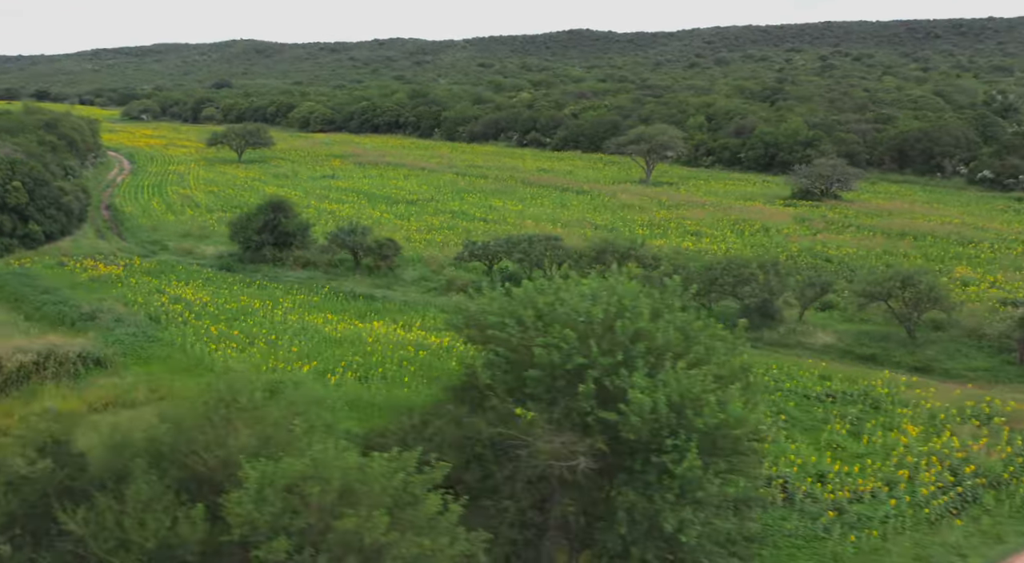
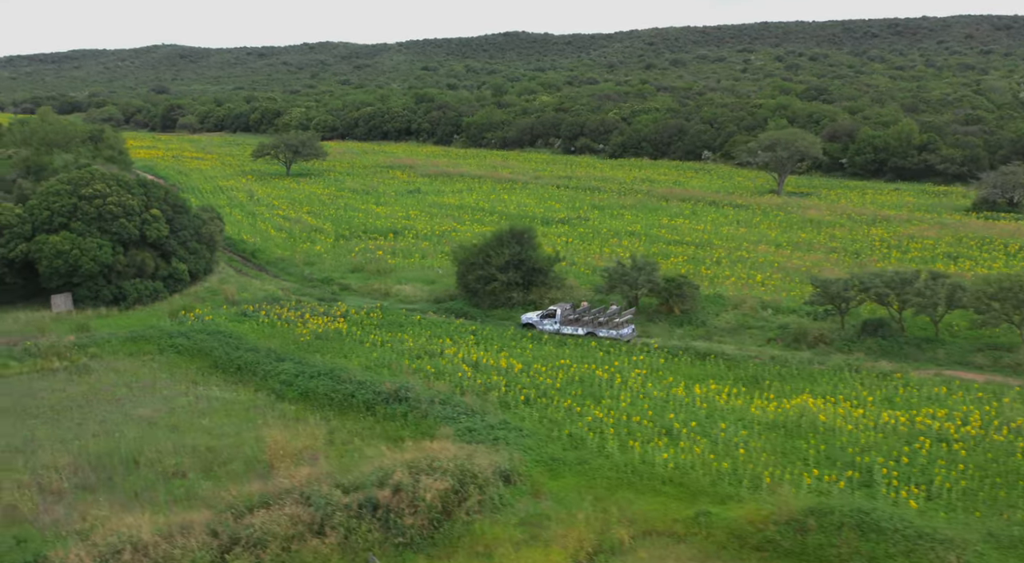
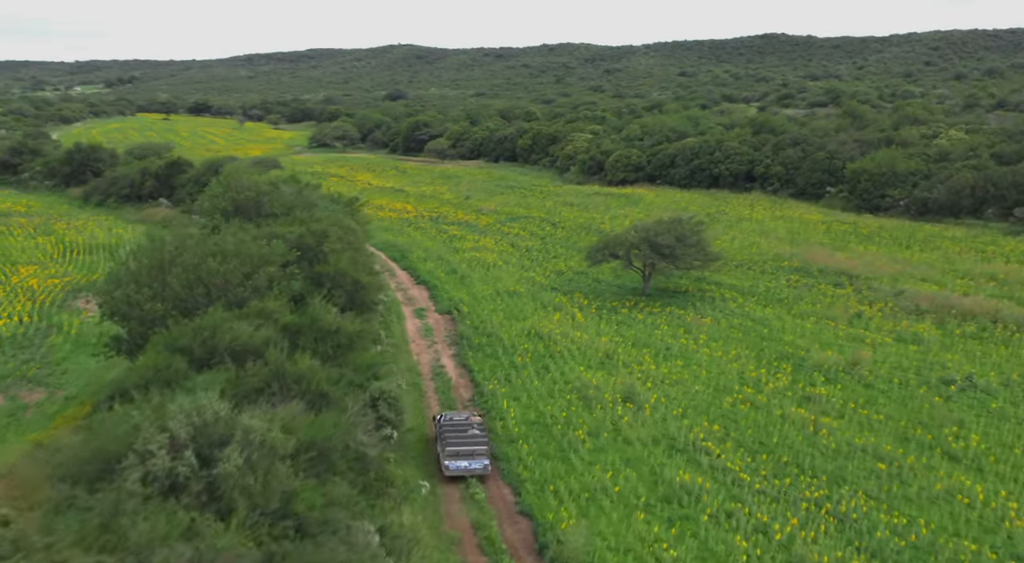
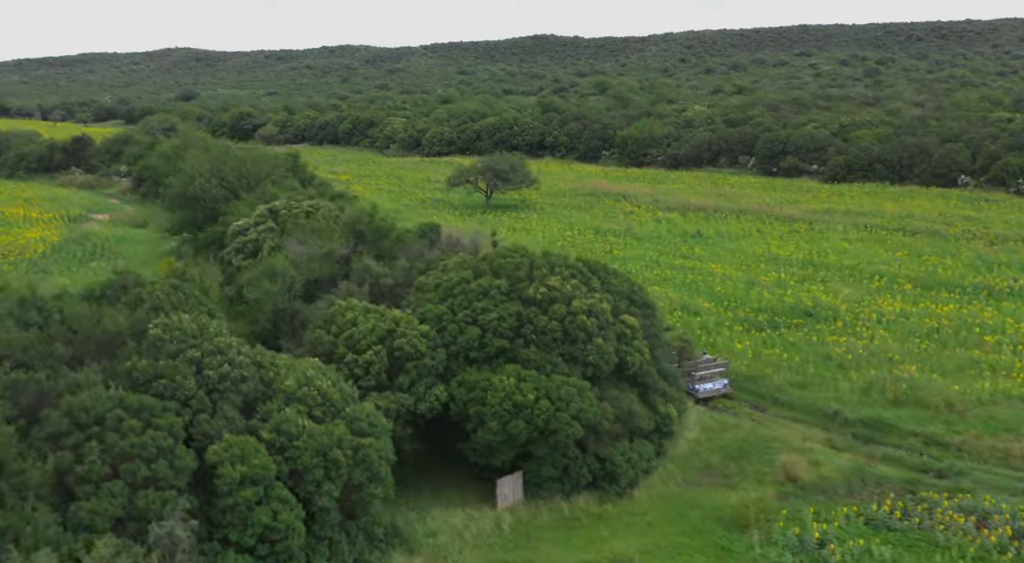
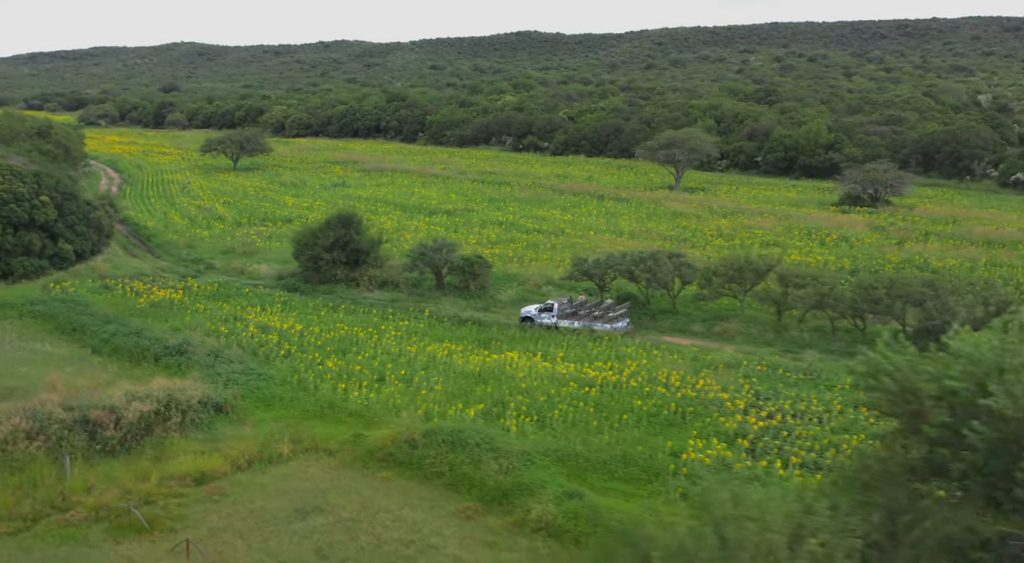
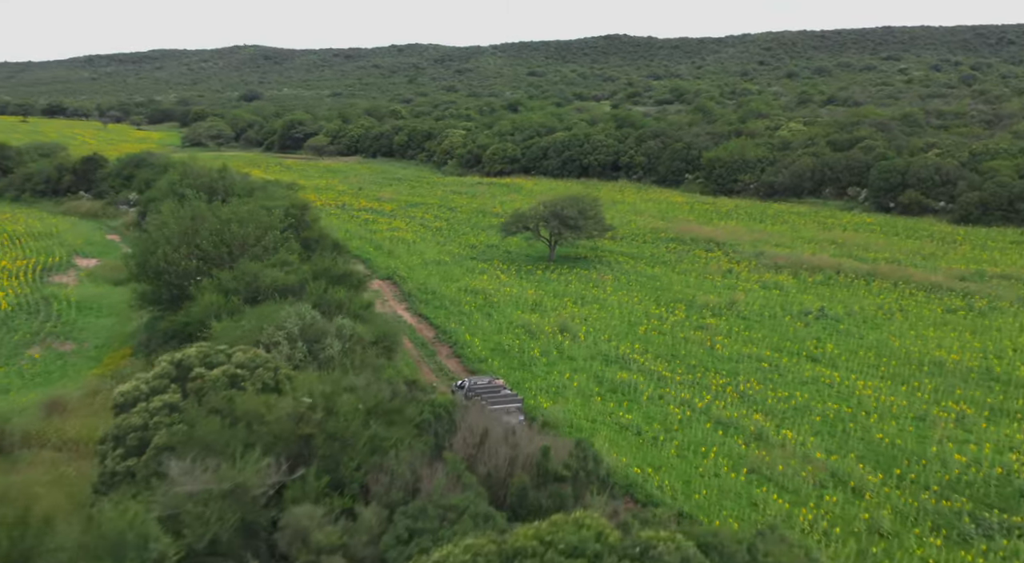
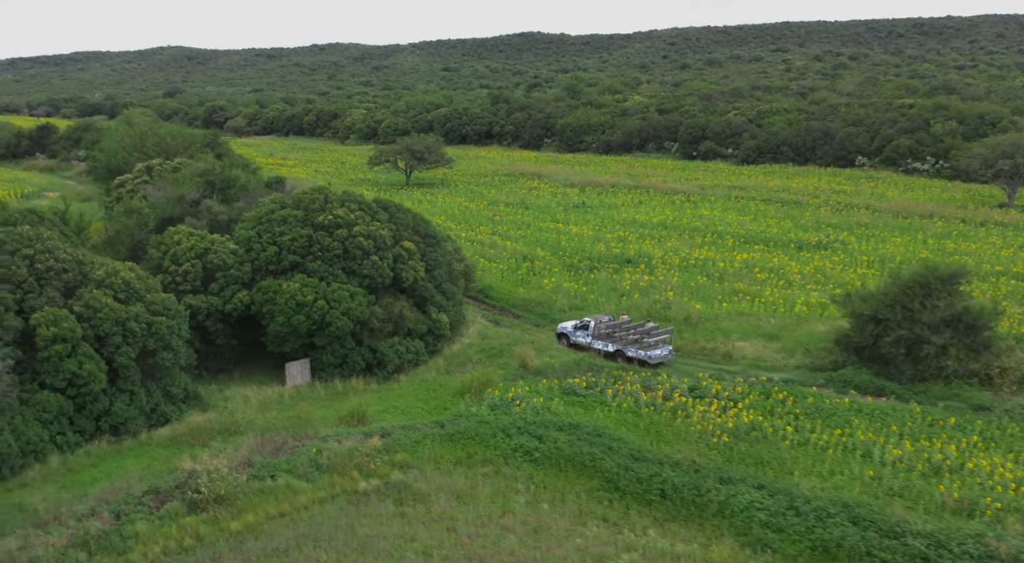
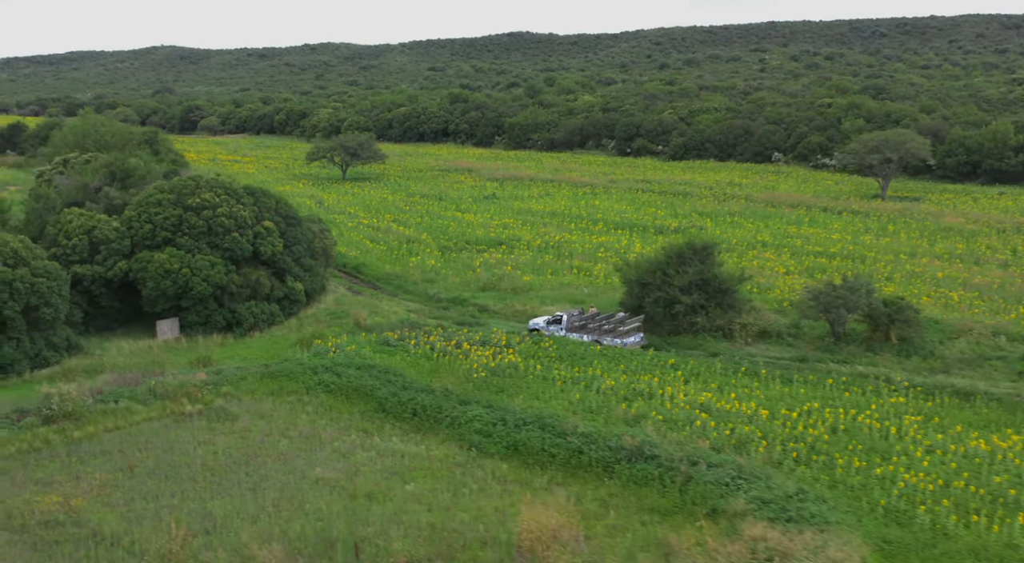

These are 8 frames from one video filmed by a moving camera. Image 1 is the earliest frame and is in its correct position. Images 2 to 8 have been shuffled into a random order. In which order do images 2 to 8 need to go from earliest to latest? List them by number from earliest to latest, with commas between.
5, 2, 8, 7, 4, 6, 3
